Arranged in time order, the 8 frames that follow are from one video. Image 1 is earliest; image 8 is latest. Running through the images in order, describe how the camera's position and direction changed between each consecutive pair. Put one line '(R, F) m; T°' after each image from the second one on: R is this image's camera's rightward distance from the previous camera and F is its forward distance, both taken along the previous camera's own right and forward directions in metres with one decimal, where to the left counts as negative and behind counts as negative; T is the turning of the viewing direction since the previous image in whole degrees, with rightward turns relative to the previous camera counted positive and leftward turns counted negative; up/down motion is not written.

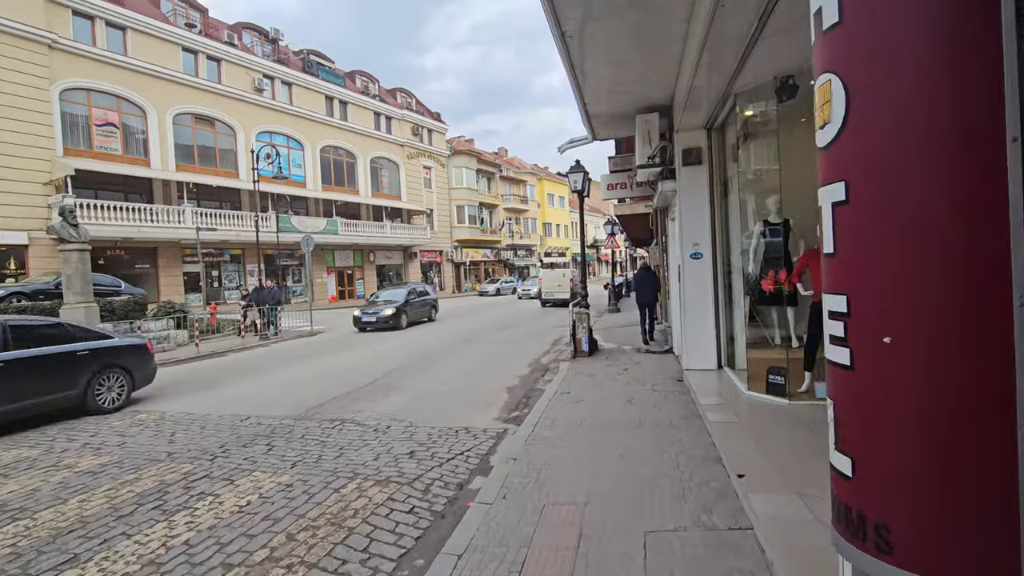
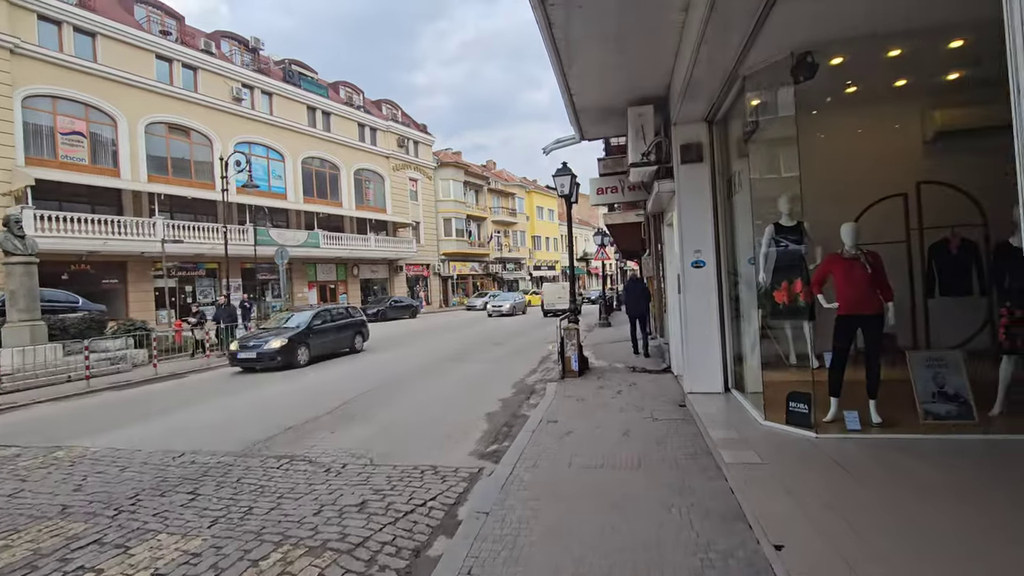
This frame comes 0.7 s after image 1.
(+0.1, +0.9) m; +1°
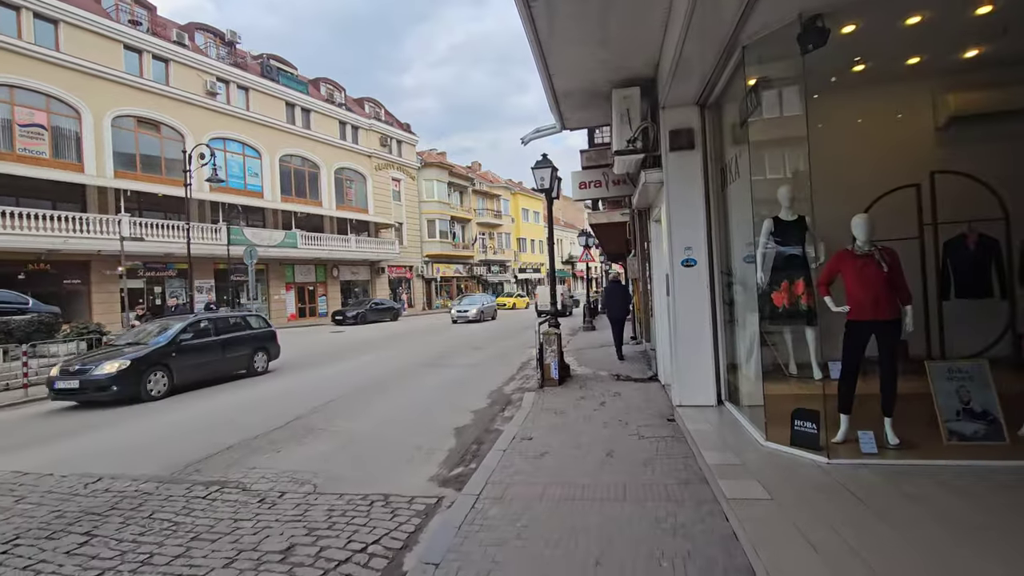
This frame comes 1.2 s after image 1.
(+0.2, +0.7) m; +1°
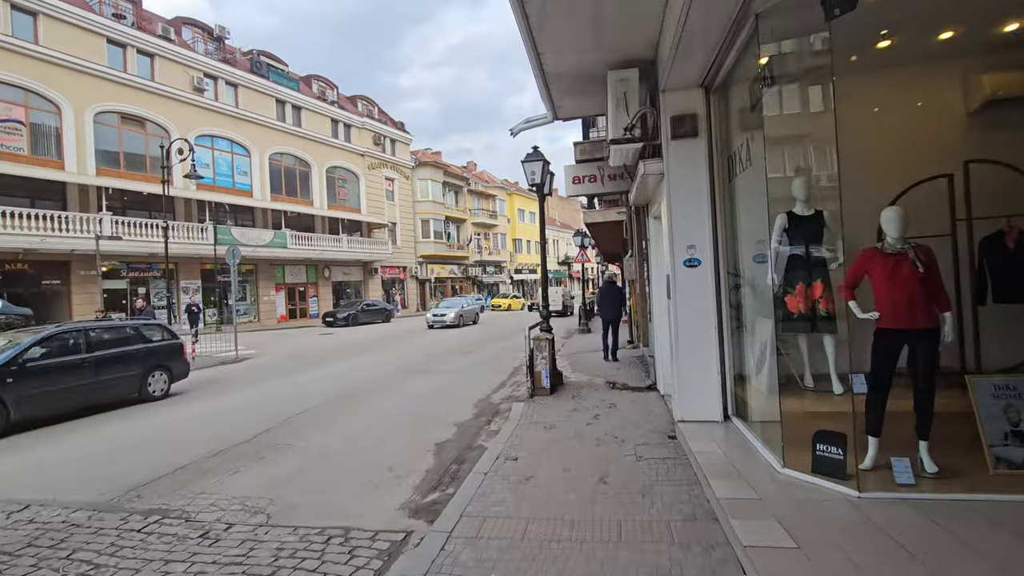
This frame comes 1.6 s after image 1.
(+0.1, +0.6) m; 0°
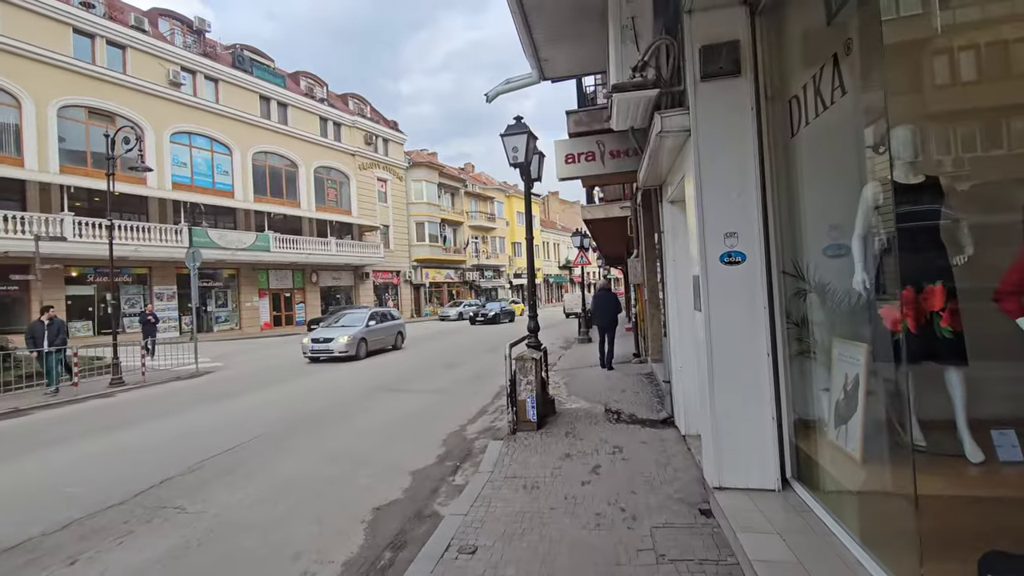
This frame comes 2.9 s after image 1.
(+0.3, +1.7) m; 0°
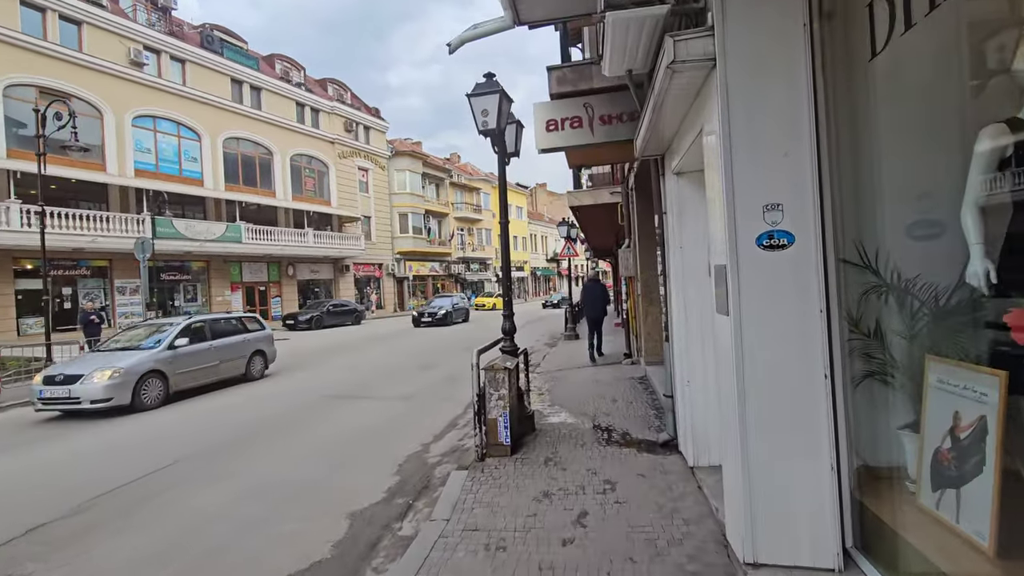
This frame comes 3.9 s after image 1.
(+0.2, +1.1) m; +1°
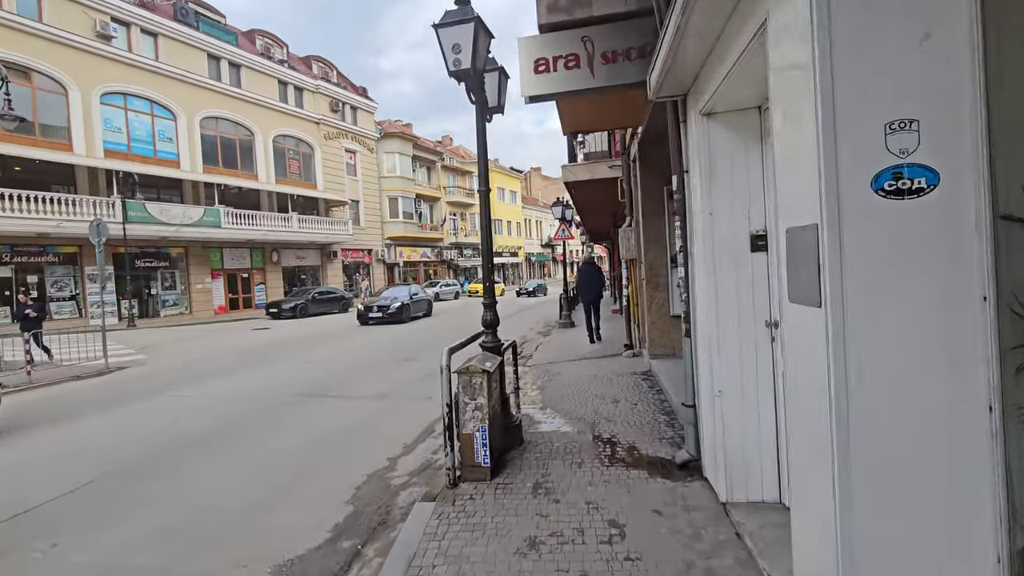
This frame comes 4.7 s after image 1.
(+0.1, +1.1) m; +1°
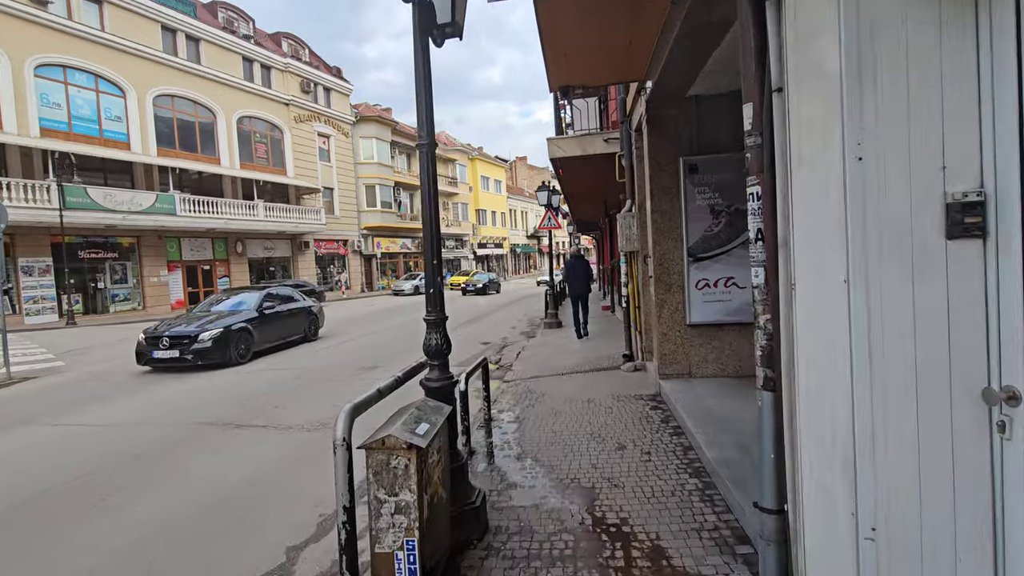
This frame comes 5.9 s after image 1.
(+0.2, +1.7) m; +2°
